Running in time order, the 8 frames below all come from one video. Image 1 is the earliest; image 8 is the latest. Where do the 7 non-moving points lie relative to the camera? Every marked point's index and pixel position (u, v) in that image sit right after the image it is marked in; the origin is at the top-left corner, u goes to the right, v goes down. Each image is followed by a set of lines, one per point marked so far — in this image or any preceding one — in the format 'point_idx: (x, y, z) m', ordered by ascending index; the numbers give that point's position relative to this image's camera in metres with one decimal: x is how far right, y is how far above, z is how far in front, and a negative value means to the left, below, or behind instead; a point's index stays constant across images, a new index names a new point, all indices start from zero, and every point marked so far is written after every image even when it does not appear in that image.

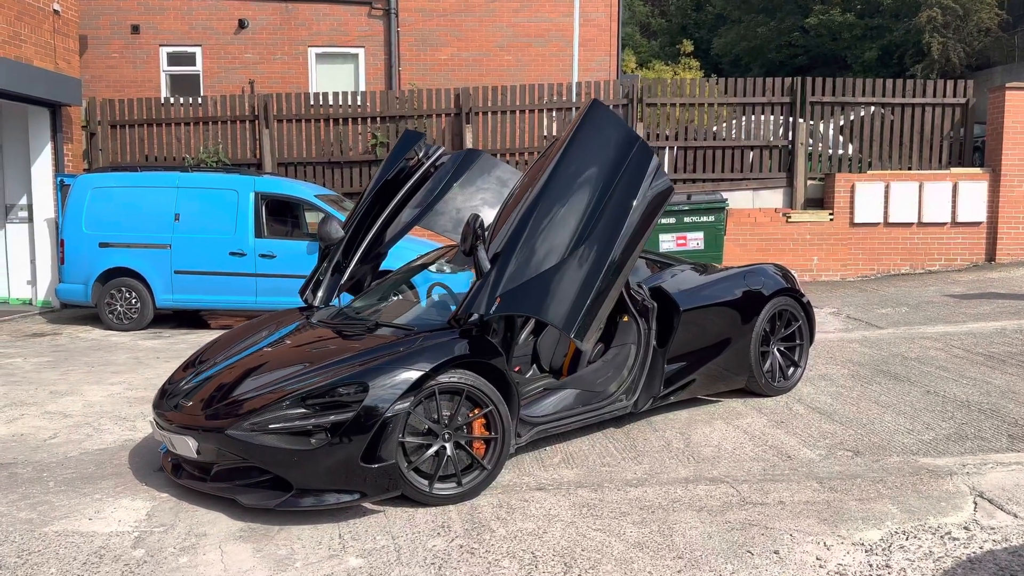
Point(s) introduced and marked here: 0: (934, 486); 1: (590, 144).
0: (+1.8, -0.8, +3.6) m
1: (+0.3, +0.7, +3.9) m
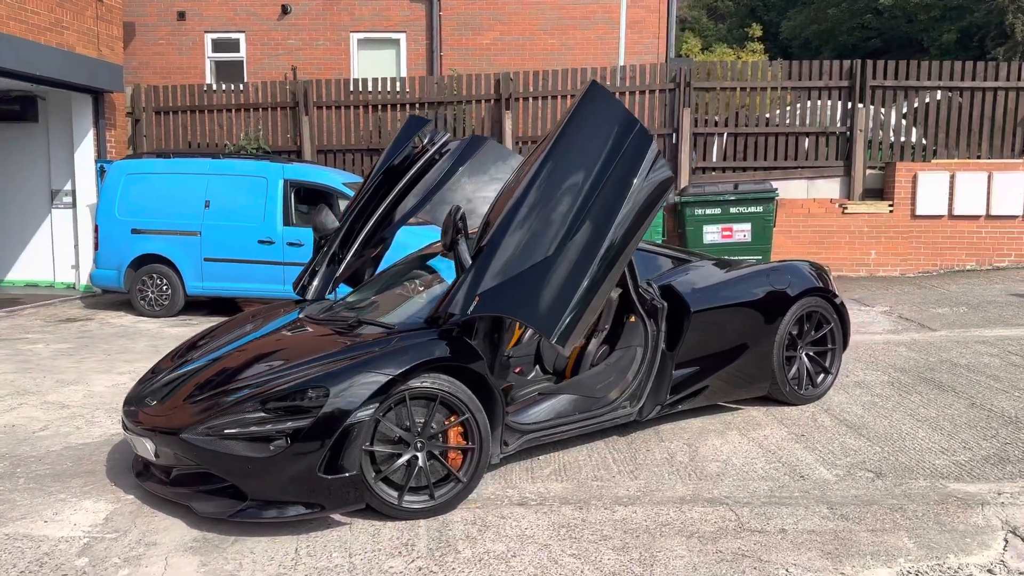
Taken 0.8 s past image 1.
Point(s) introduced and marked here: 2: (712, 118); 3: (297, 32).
0: (+1.7, -0.9, +3.2) m
1: (+0.3, +0.7, +3.6) m
2: (+2.5, +2.1, +10.8) m
3: (-3.0, +3.6, +12.0) m
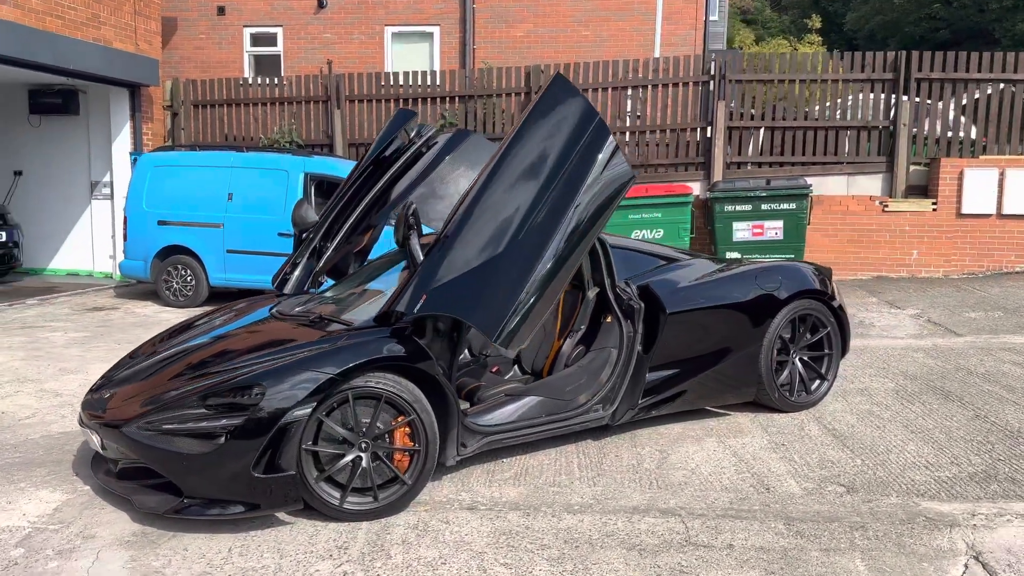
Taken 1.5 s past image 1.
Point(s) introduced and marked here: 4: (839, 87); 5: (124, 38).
0: (+1.4, -0.9, +3.0) m
1: (+0.1, +0.7, +3.5) m
2: (+2.9, +2.1, +10.5) m
3: (-2.5, +3.7, +12.1) m
4: (+3.9, +2.4, +10.2) m
5: (-4.7, +3.0, +10.4) m
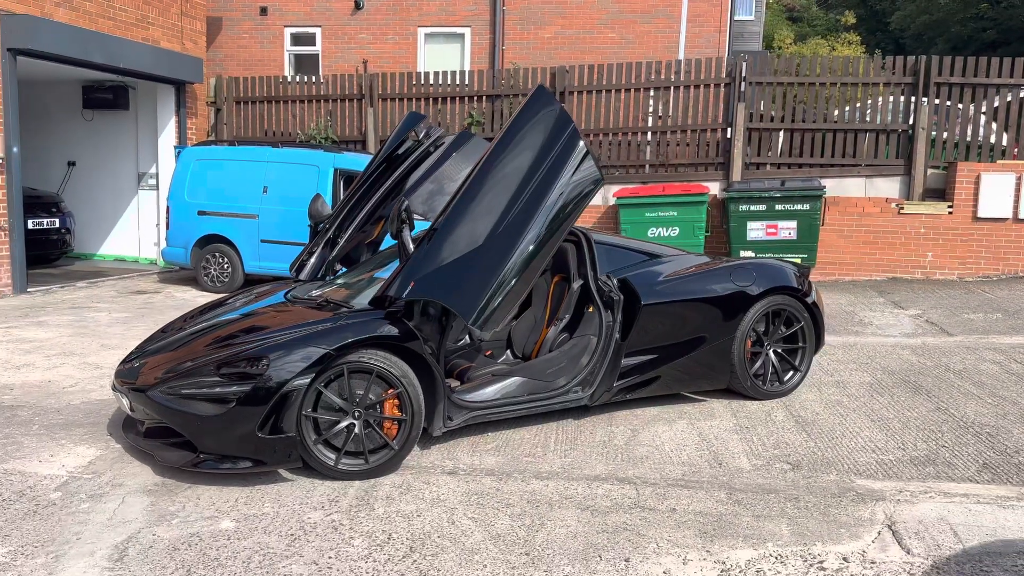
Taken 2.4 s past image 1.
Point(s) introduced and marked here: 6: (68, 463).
0: (+1.3, -0.9, +3.3) m
1: (0.0, +0.7, +3.9) m
2: (+3.2, +2.2, +10.7) m
3: (-2.1, +3.8, +12.6) m
4: (+4.2, +2.4, +10.4) m
5: (-4.3, +3.2, +11.0) m
6: (-2.0, -0.8, +3.9) m
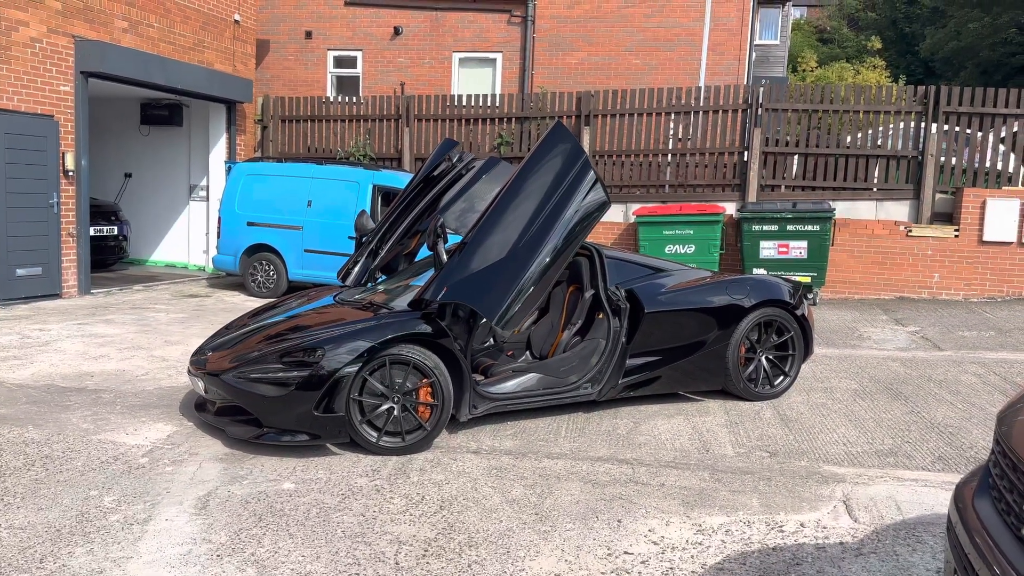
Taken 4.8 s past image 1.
0: (+1.4, -0.9, +3.9) m
1: (+0.2, +0.7, +4.5) m
2: (+3.6, +2.0, +11.3) m
3: (-1.6, +3.7, +13.4) m
4: (+4.6, +2.2, +10.9) m
5: (-3.9, +3.1, +11.8) m
6: (-1.9, -0.8, +4.6) m
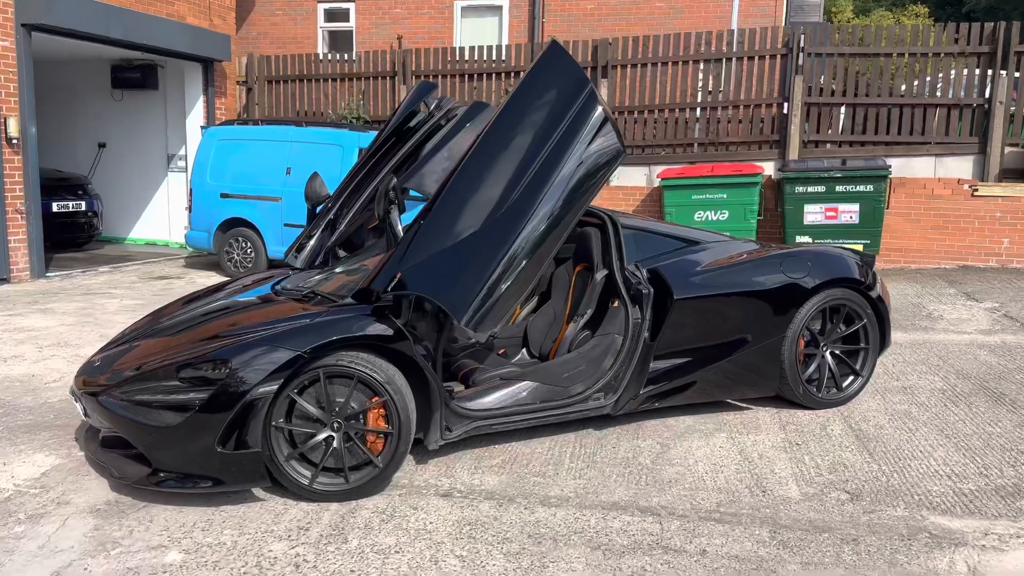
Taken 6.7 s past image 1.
0: (+1.3, -0.8, +2.7) m
1: (+0.1, +0.8, +3.3) m
2: (+3.6, +2.3, +9.9) m
3: (-1.5, +4.0, +12.1) m
4: (+4.6, +2.5, +9.5) m
5: (-3.9, +3.4, +10.6) m
6: (-2.0, -0.8, +3.5) m
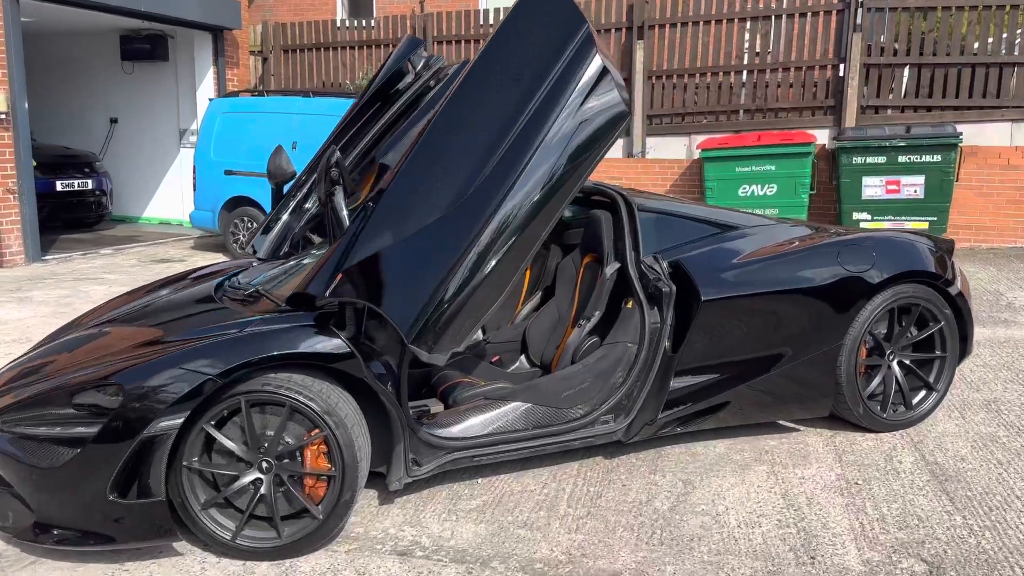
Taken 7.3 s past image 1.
0: (+1.2, -0.9, +1.9) m
1: (0.0, +0.7, +2.6) m
2: (+3.9, +2.5, +8.9) m
3: (-1.1, +4.3, +11.3) m
4: (+4.9, +2.7, +8.4) m
5: (-3.5, +3.6, +10.0) m
6: (-2.0, -0.8, +2.9) m
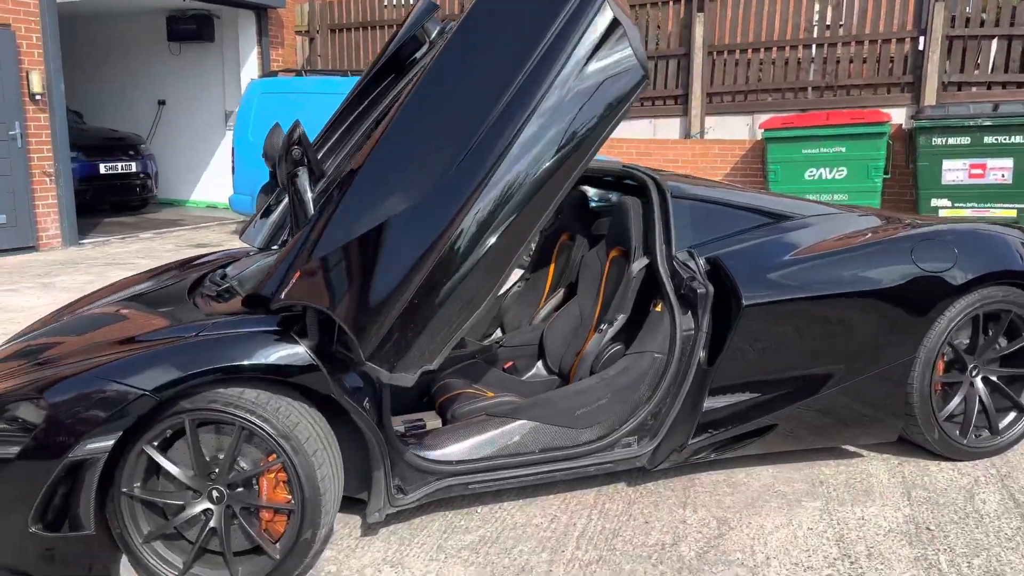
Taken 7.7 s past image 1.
0: (+1.1, -0.9, +1.4) m
1: (0.0, +0.7, +2.1) m
2: (+4.4, +2.6, +8.1) m
3: (-0.4, +4.4, +10.8) m
4: (+5.3, +2.7, +7.5) m
5: (-3.0, +3.8, +9.7) m
6: (-2.0, -0.7, +2.6) m
